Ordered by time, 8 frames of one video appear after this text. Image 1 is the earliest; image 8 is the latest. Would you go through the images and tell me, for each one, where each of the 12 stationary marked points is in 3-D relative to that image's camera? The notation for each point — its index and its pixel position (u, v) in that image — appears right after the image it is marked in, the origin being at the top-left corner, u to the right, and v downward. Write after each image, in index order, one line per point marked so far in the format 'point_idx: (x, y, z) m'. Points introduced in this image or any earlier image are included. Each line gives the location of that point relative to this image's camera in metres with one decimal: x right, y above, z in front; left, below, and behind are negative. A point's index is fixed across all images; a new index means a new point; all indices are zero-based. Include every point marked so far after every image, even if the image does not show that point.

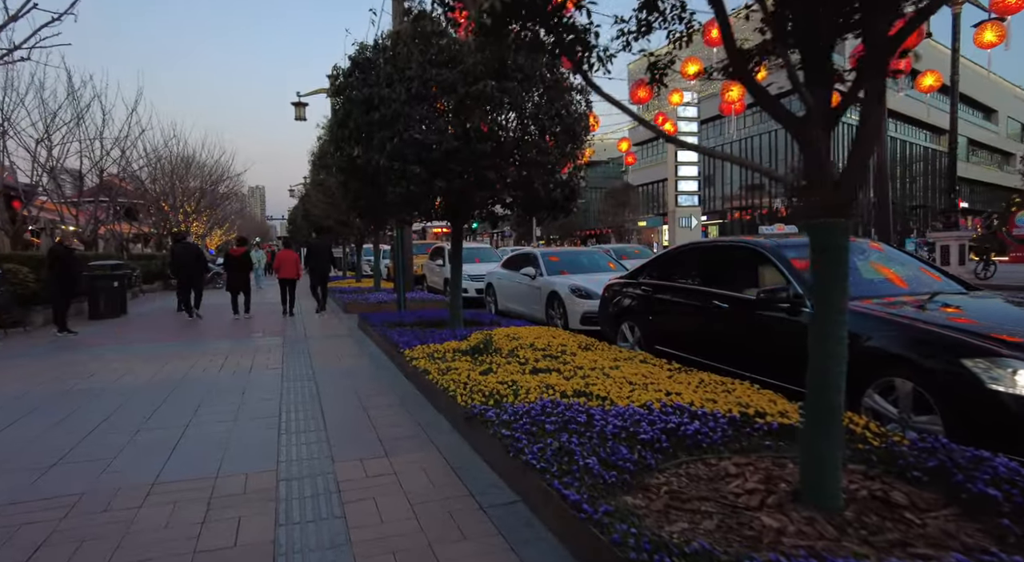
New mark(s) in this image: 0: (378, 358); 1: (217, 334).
0: (-1.7, -1.0, +7.4) m
1: (-5.5, -0.9, +10.7) m
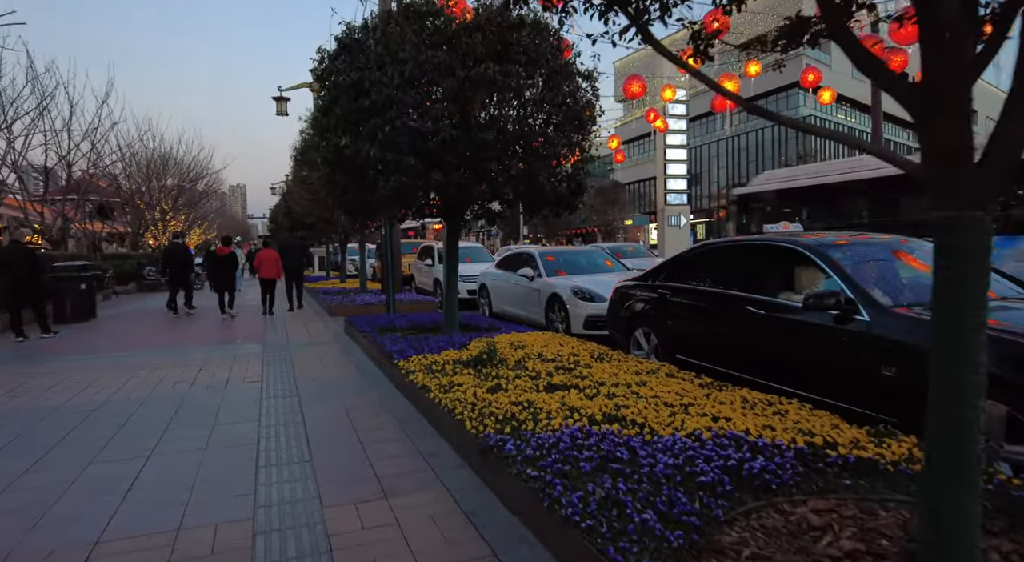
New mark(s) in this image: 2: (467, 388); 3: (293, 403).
0: (-1.7, -1.0, +6.7) m
1: (-5.6, -1.0, +9.9) m
2: (-0.4, -0.9, +4.7) m
3: (-2.0, -1.1, +5.4) m
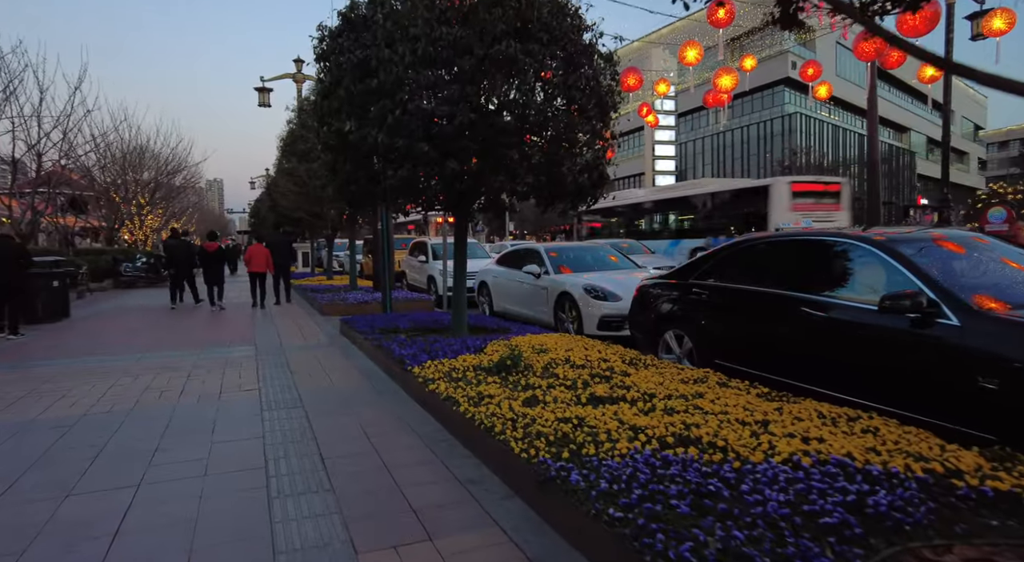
0: (-1.5, -1.0, +6.2) m
1: (-5.5, -0.9, +9.3) m
2: (-0.1, -0.9, +4.2) m
3: (-1.8, -1.1, +4.8) m
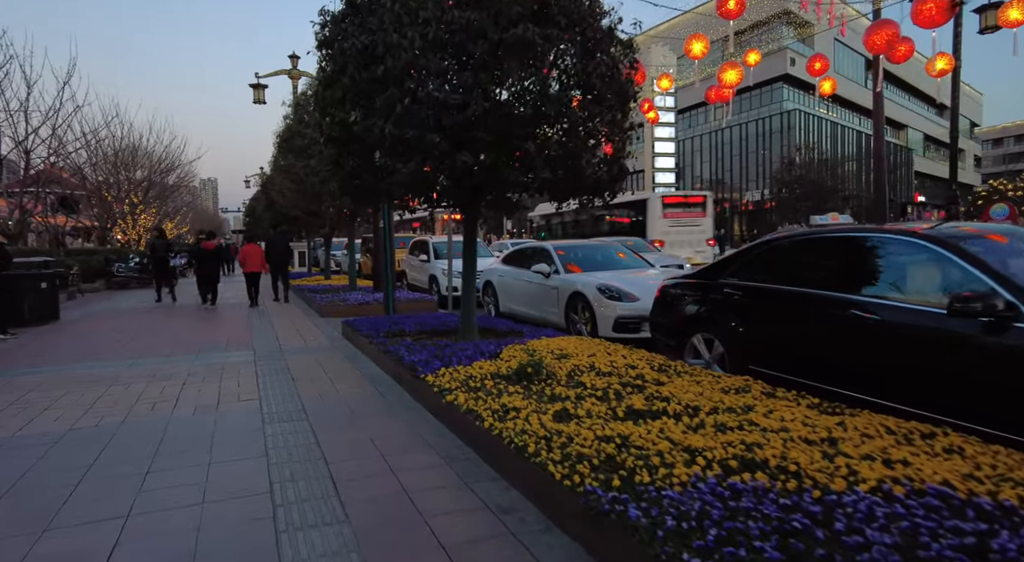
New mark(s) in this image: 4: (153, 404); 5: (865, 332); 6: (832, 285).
0: (-1.3, -1.0, +5.8) m
1: (-5.3, -1.0, +8.9) m
2: (+0.1, -0.9, +3.8) m
3: (-1.6, -1.2, +4.4) m
4: (-3.3, -1.1, +5.3) m
5: (+2.6, -0.4, +4.2) m
6: (+2.6, 0.0, +4.7) m
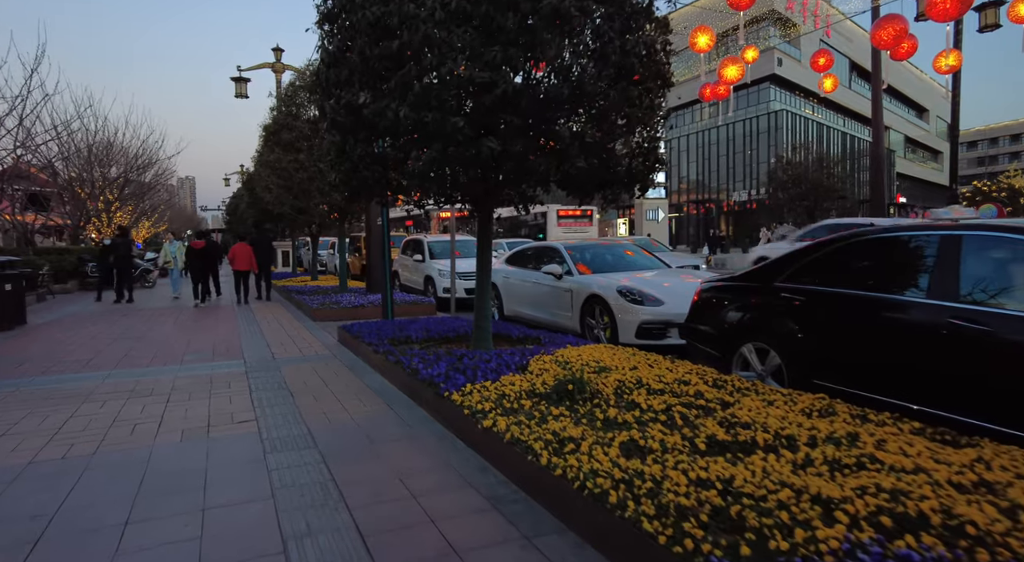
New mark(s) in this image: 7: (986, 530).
0: (-1.0, -1.1, +5.1) m
1: (-5.1, -1.0, +8.1) m
2: (+0.4, -0.9, +3.2) m
3: (-1.3, -1.2, +3.7) m
4: (-3.0, -1.2, +4.6) m
5: (+2.9, -0.4, +3.7) m
6: (+2.9, -0.1, +4.1) m
7: (+1.7, -0.9, +2.1) m
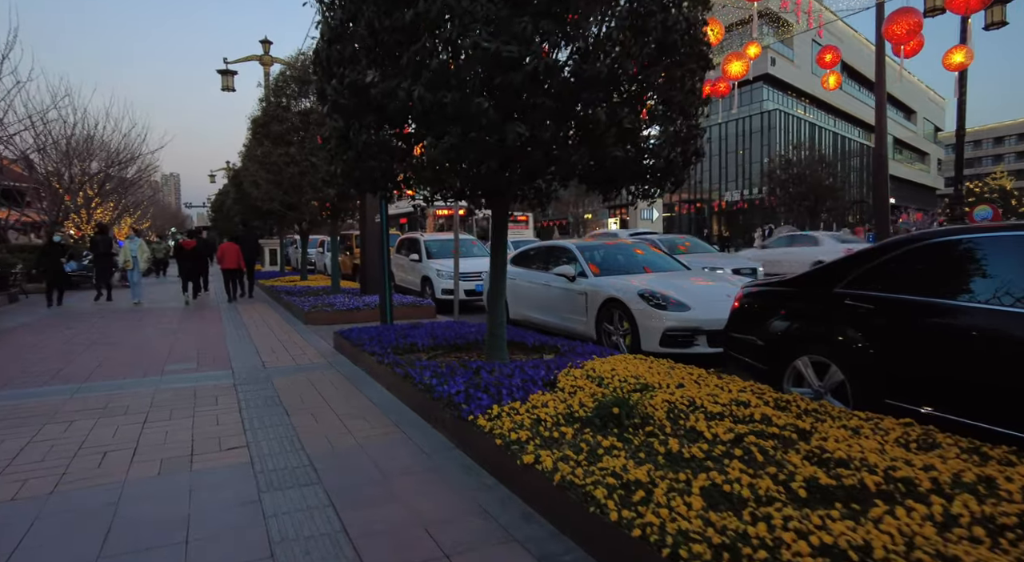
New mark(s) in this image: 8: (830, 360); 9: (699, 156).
0: (-0.8, -1.1, +4.5) m
1: (-5.0, -1.0, +7.4) m
2: (+0.7, -0.9, +2.6) m
3: (-1.1, -1.2, +3.1) m
4: (-2.8, -1.2, +3.9) m
5: (+3.1, -0.5, +3.1) m
6: (+3.1, -0.1, +3.6) m
7: (+2.0, -0.9, +1.5) m
8: (+2.5, -0.6, +4.5) m
9: (+1.7, +1.2, +5.3) m
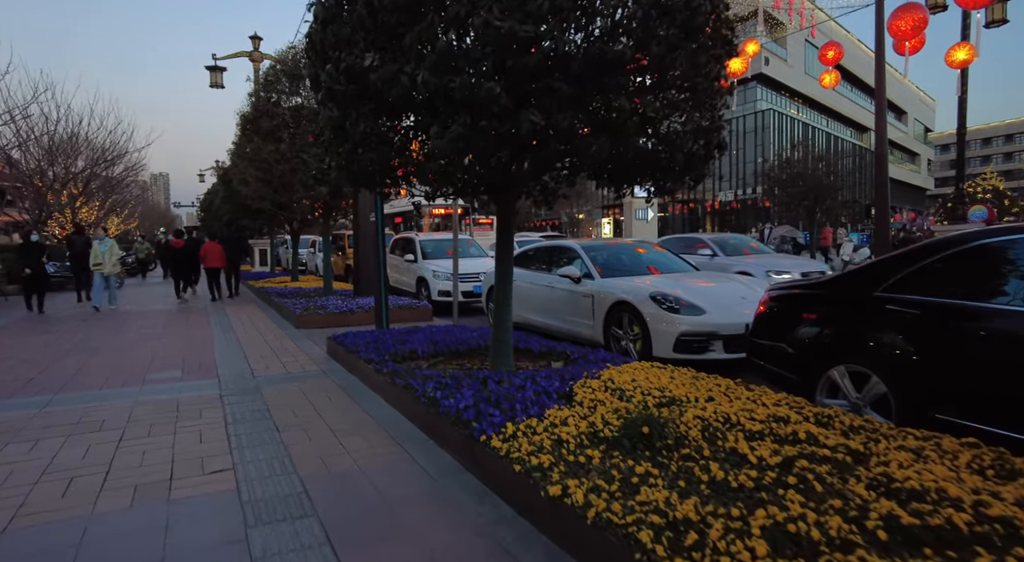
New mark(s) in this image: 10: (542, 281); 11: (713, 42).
0: (-0.7, -1.1, +4.1) m
1: (-4.9, -1.0, +6.9) m
2: (+0.8, -1.0, +2.2) m
3: (-0.9, -1.2, +2.7) m
4: (-2.7, -1.2, +3.5) m
5: (+3.2, -0.5, +2.8) m
6: (+3.2, -0.1, +3.3) m
7: (+2.1, -1.0, +1.2) m
8: (+2.6, -0.6, +4.2) m
9: (+1.8, +1.1, +4.9) m
10: (+0.4, 0.0, +9.0) m
11: (+1.6, +1.9, +4.5) m
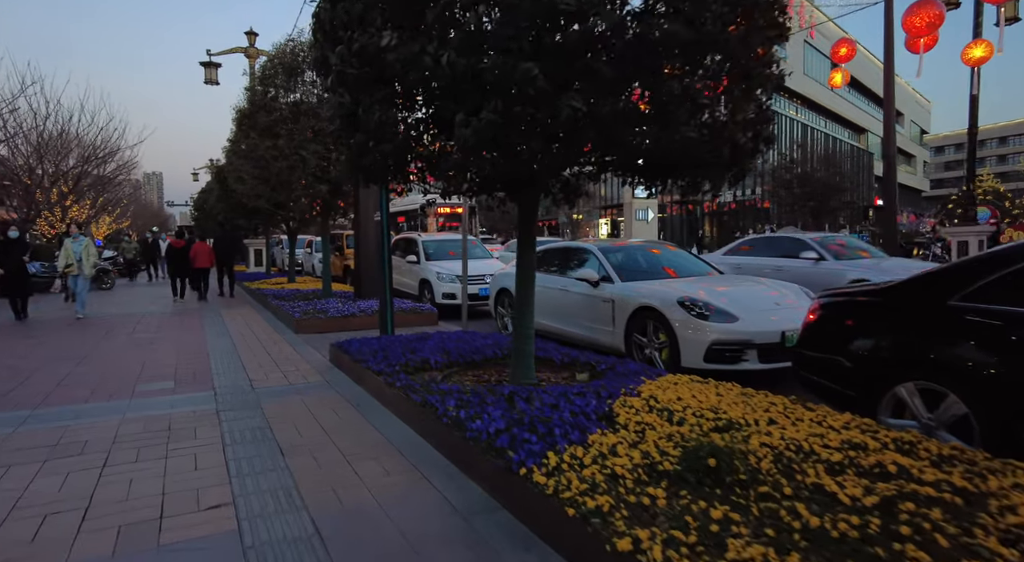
0: (-0.5, -1.2, +3.6) m
1: (-4.7, -1.1, +6.4) m
2: (+1.0, -1.0, +1.8) m
3: (-0.7, -1.3, +2.3) m
4: (-2.5, -1.3, +3.0) m
5: (+3.5, -0.5, +2.4) m
6: (+3.5, -0.2, +2.9) m
7: (+2.3, -1.0, +0.7) m
8: (+2.8, -0.7, +3.8) m
9: (+2.0, +1.1, +4.5) m
10: (+0.6, -0.1, +8.5) m
11: (+1.8, +1.8, +4.1) m
